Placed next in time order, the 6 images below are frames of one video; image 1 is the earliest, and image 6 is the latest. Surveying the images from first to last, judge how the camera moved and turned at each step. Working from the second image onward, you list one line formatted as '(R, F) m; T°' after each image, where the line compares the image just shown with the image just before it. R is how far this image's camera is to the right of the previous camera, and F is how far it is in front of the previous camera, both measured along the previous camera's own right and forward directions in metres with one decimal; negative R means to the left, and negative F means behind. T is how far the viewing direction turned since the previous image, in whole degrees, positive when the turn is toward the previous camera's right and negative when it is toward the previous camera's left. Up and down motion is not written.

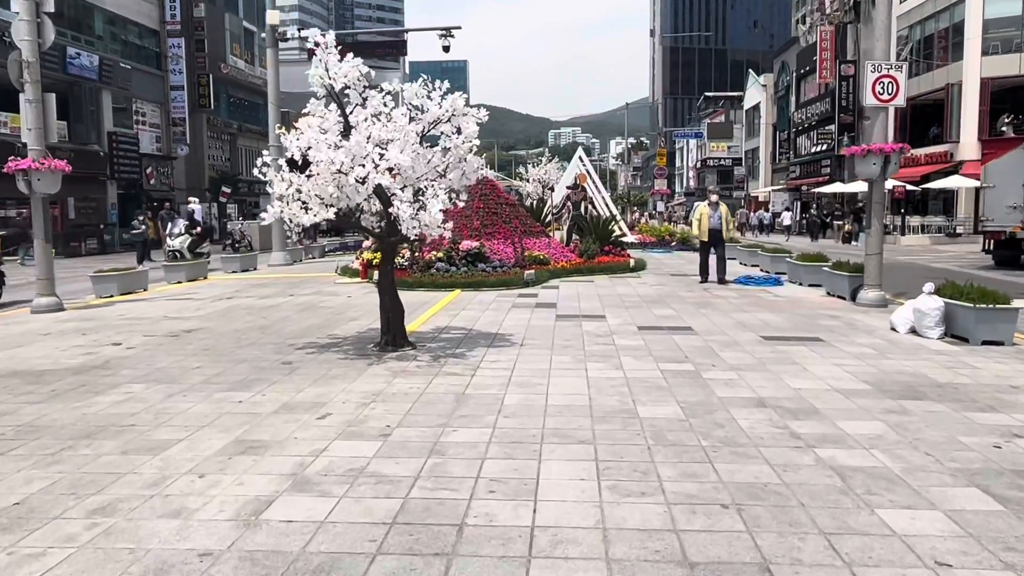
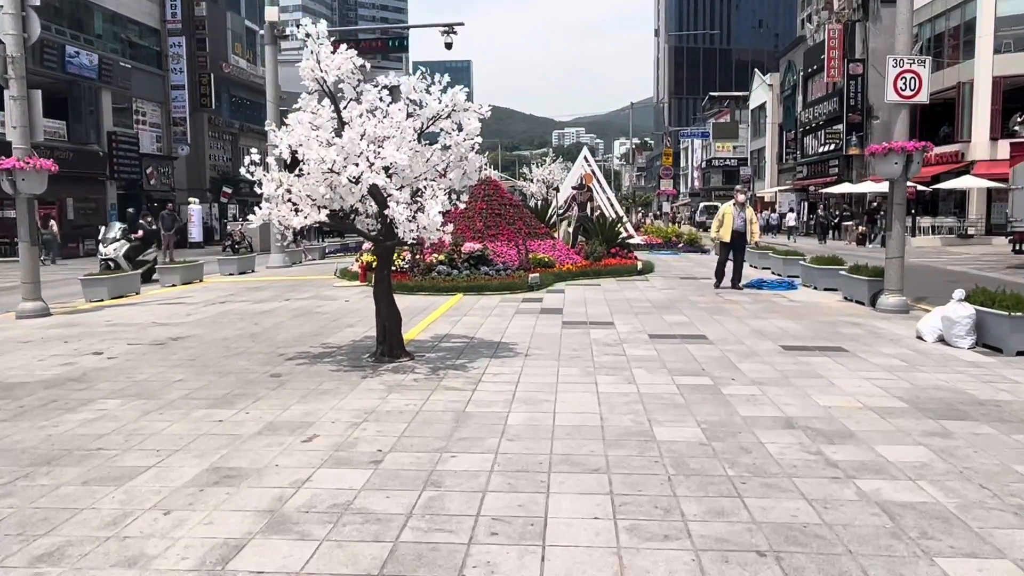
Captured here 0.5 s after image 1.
(0.0, +0.6) m; 0°
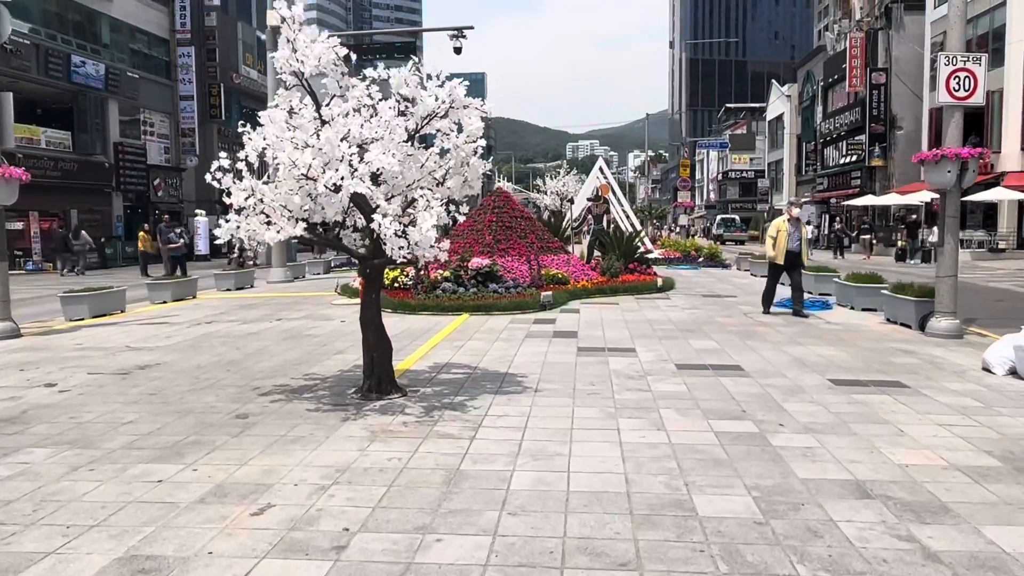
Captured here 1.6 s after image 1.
(+0.1, +1.2) m; -1°
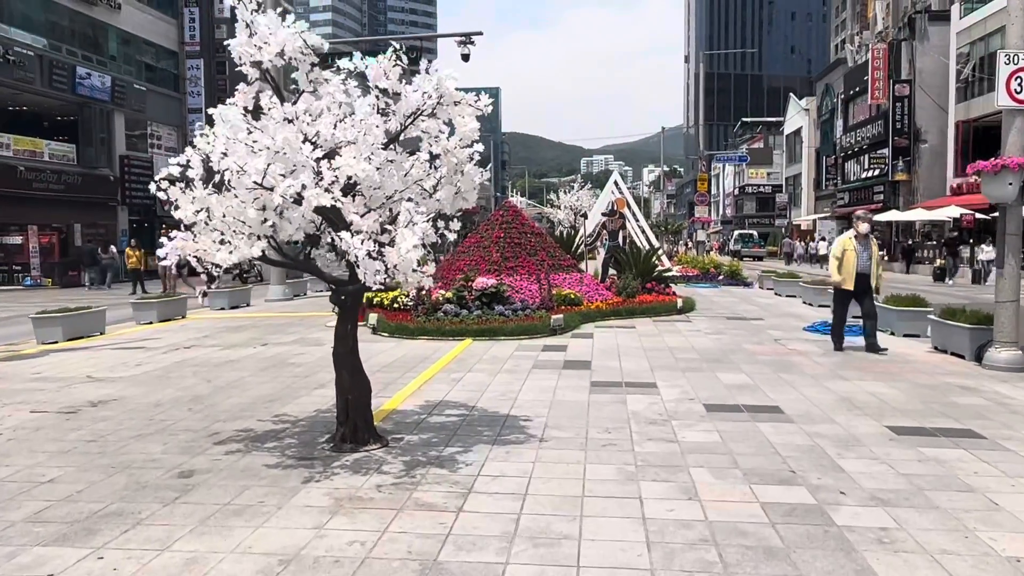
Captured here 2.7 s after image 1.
(+0.1, +1.2) m; -1°
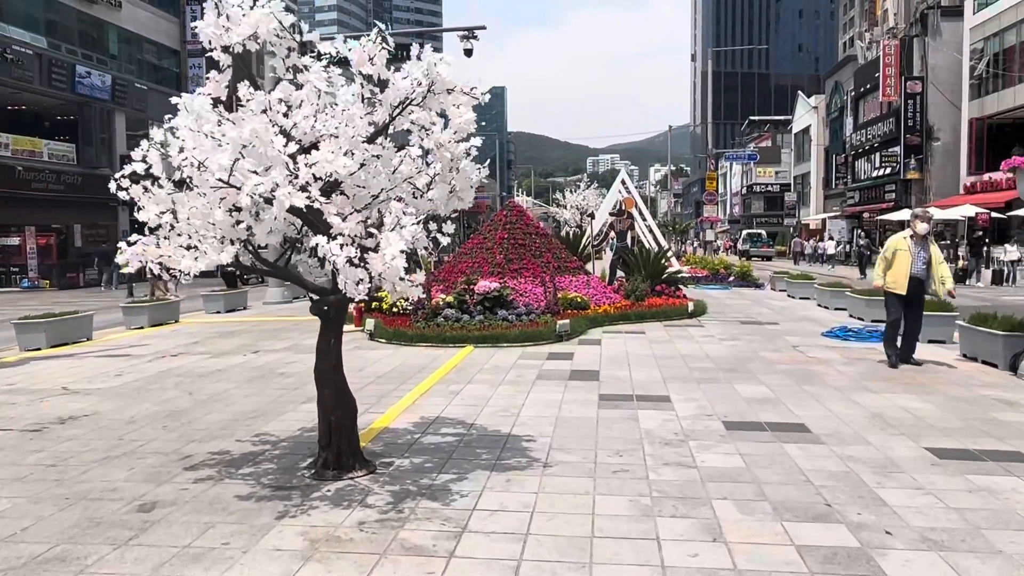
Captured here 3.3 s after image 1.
(0.0, +0.6) m; 0°
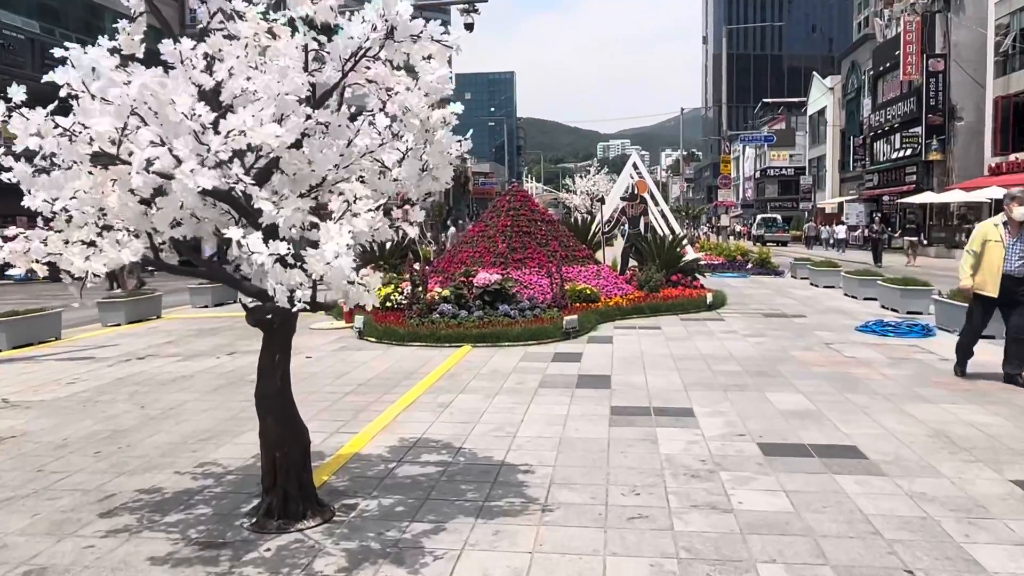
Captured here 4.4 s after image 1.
(+0.1, +1.2) m; -1°
